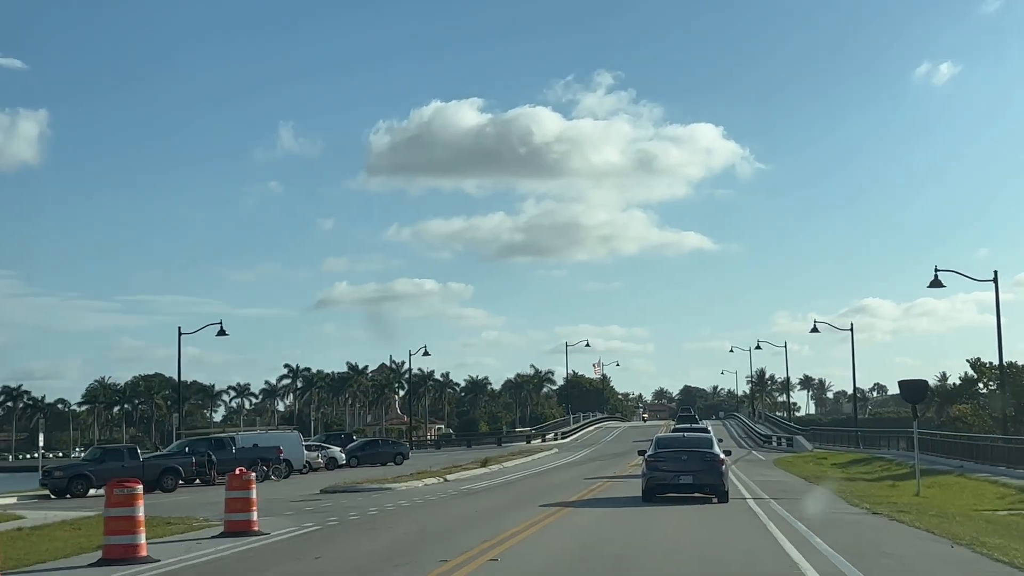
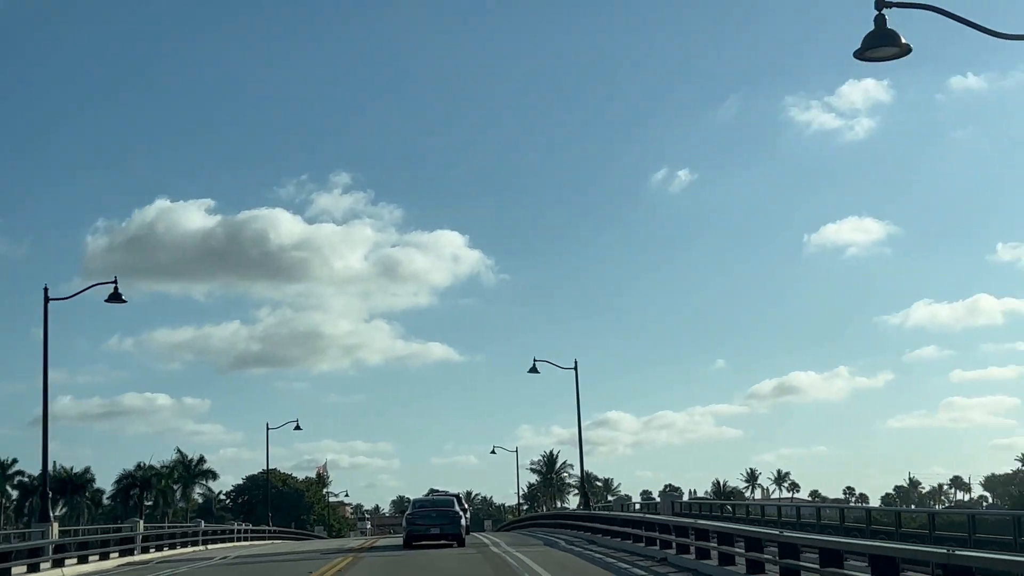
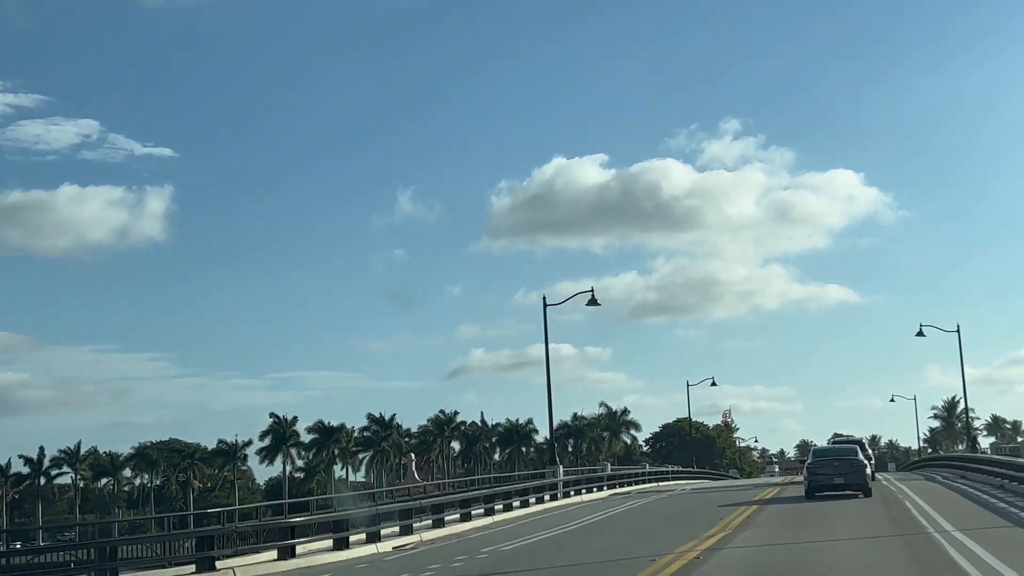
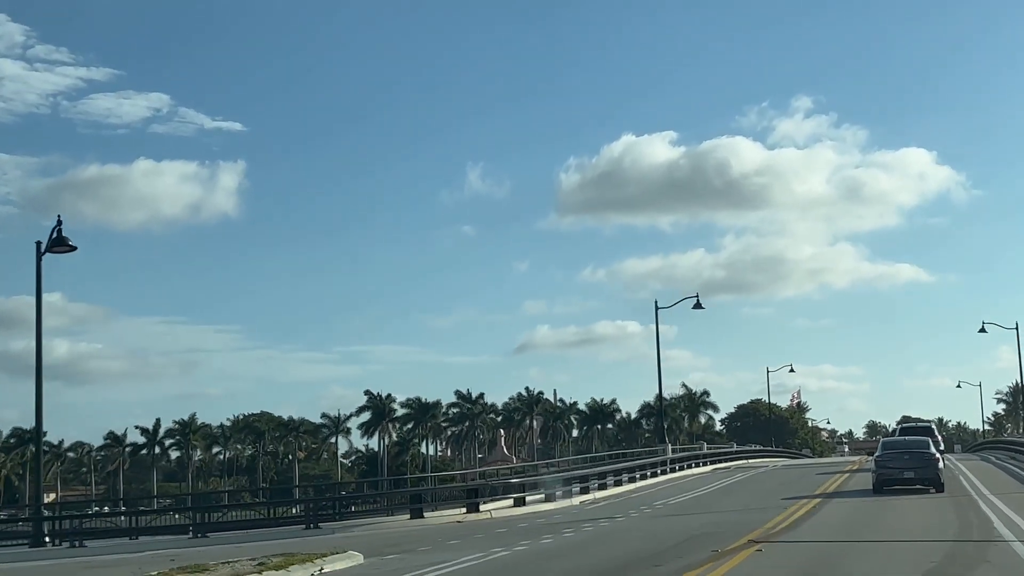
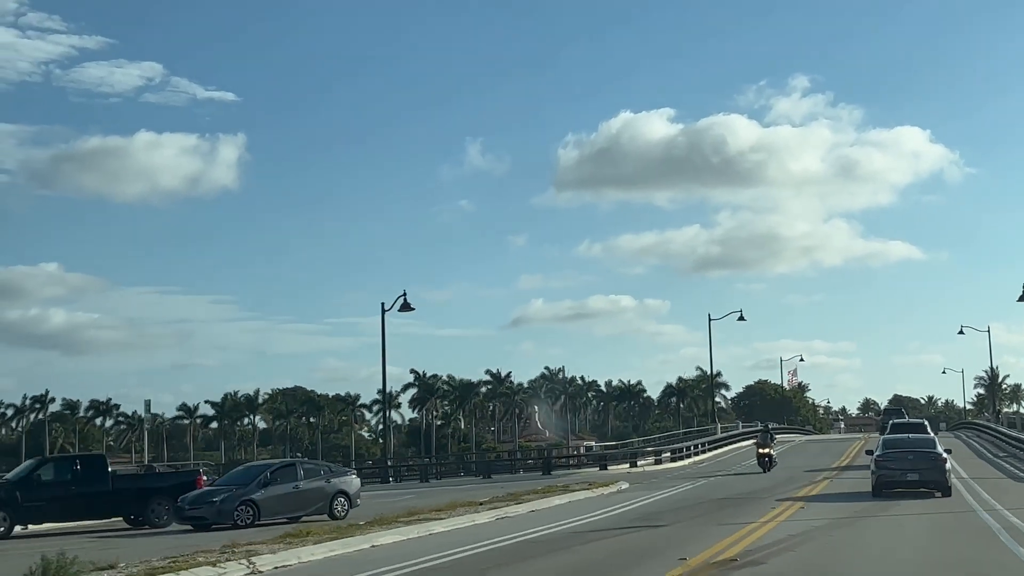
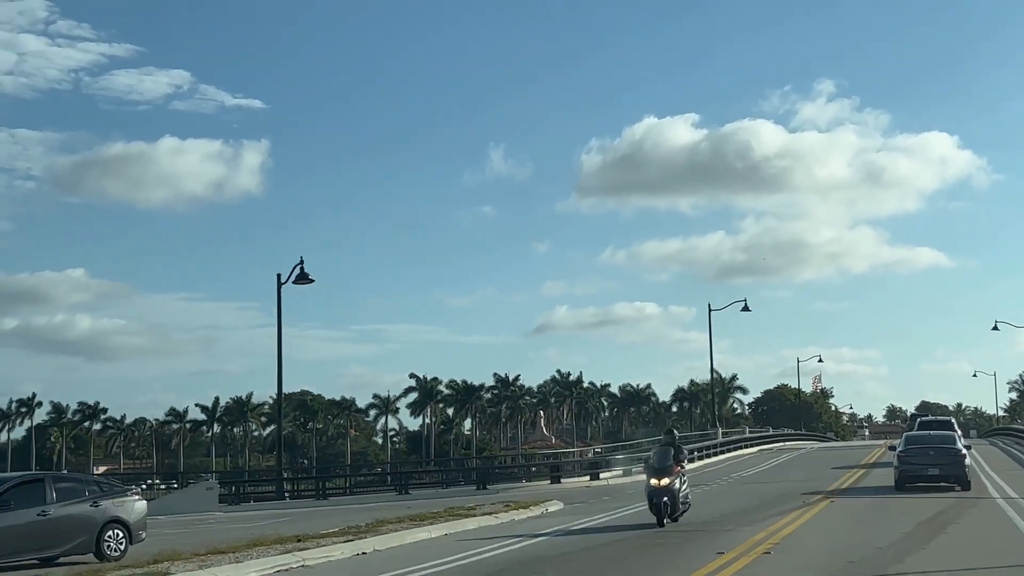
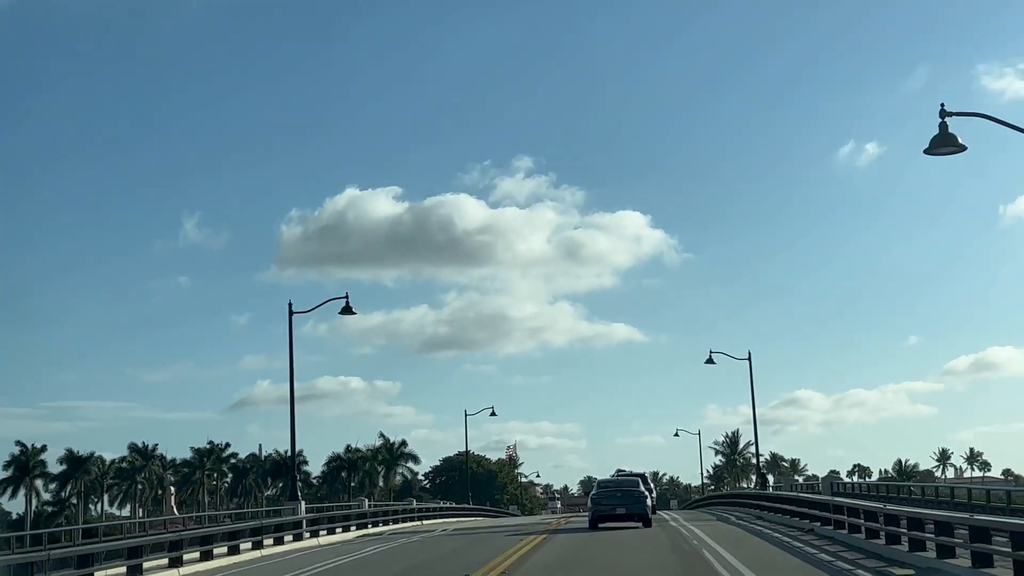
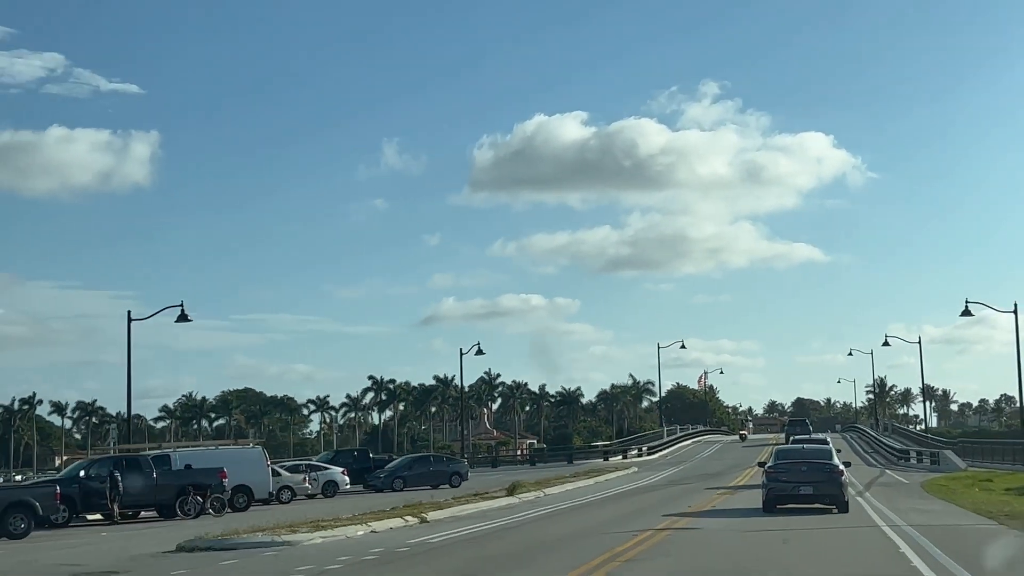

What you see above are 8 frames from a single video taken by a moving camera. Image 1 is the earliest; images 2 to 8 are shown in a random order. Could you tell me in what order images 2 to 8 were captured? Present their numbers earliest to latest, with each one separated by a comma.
8, 5, 6, 4, 3, 7, 2
